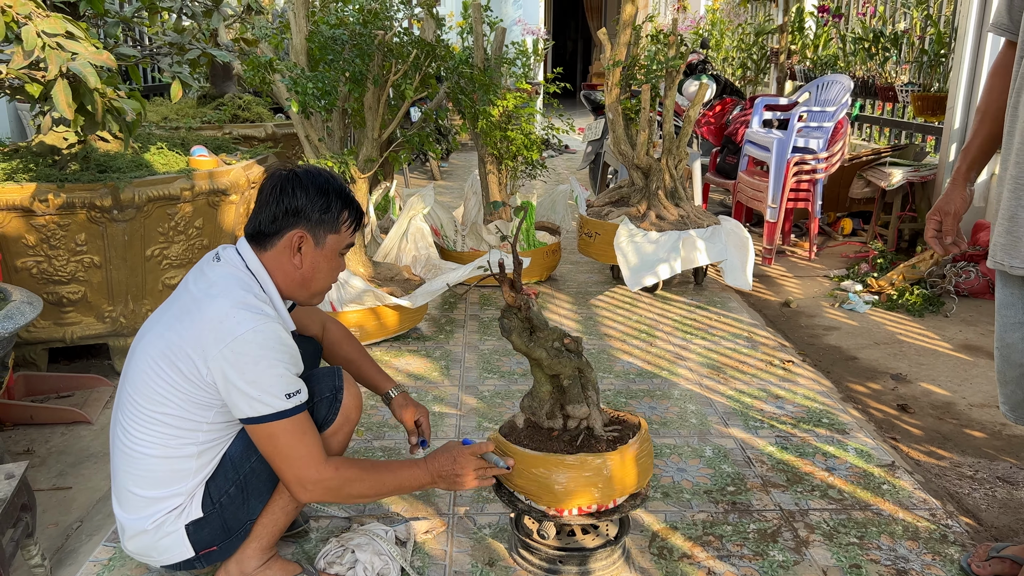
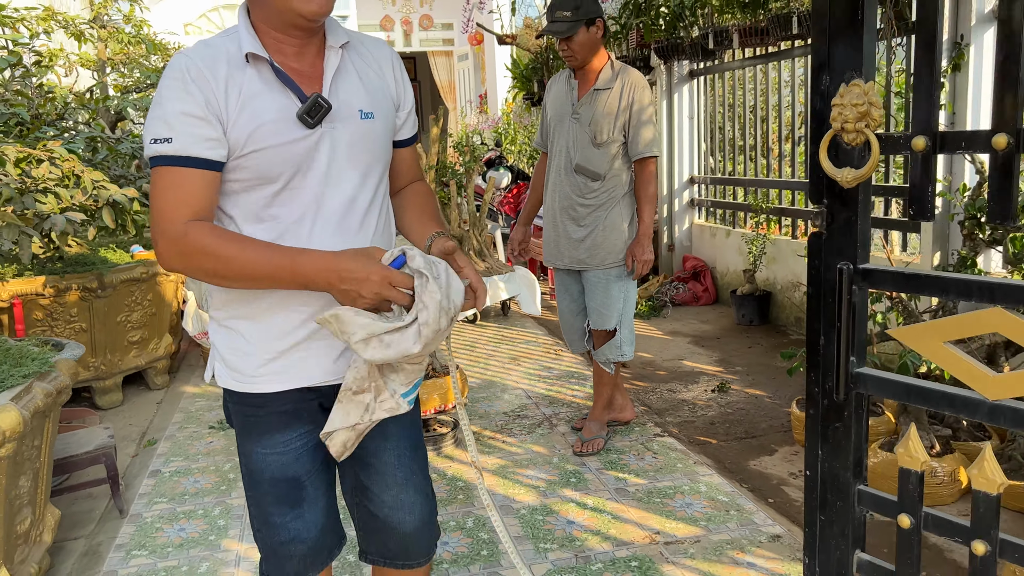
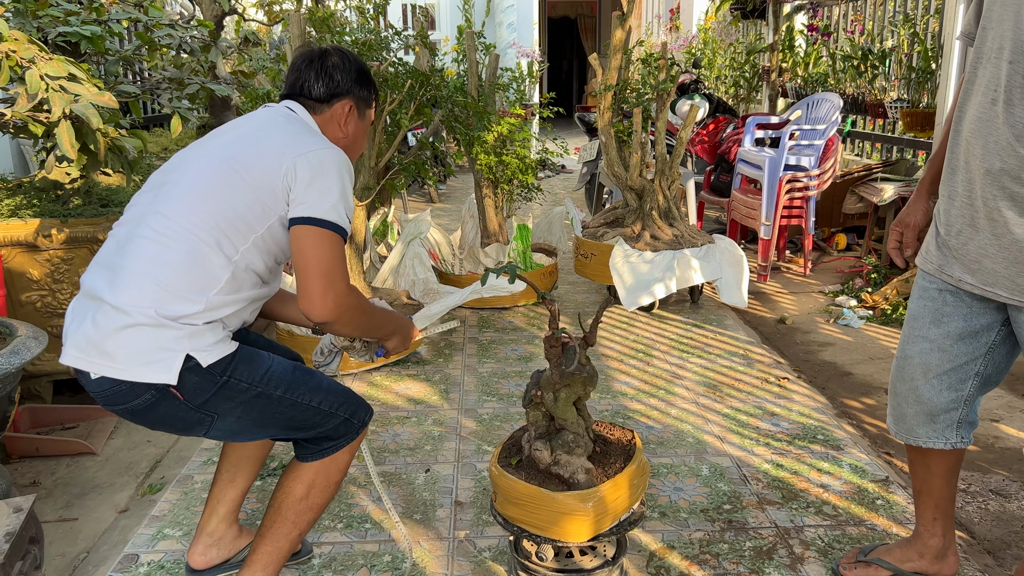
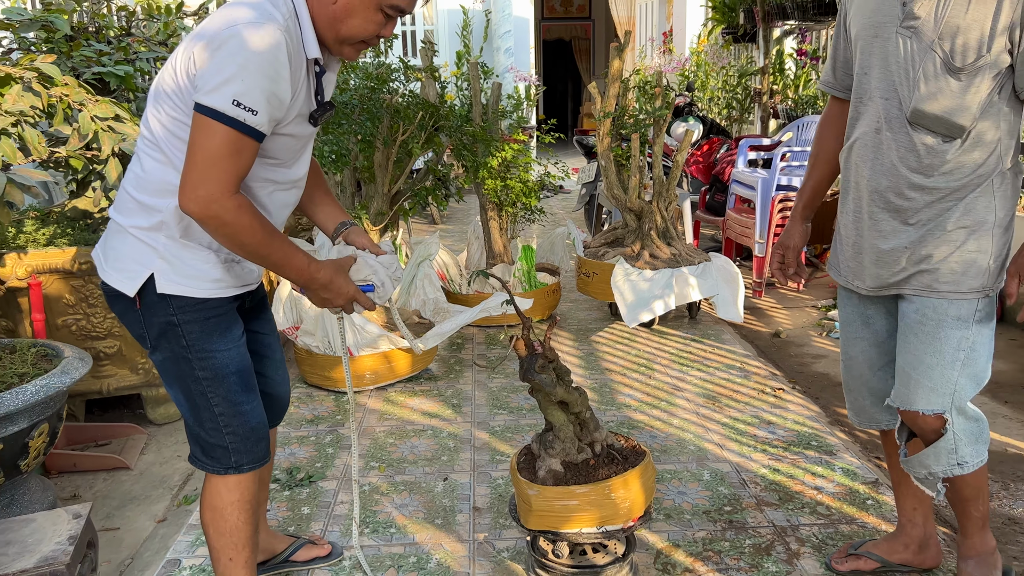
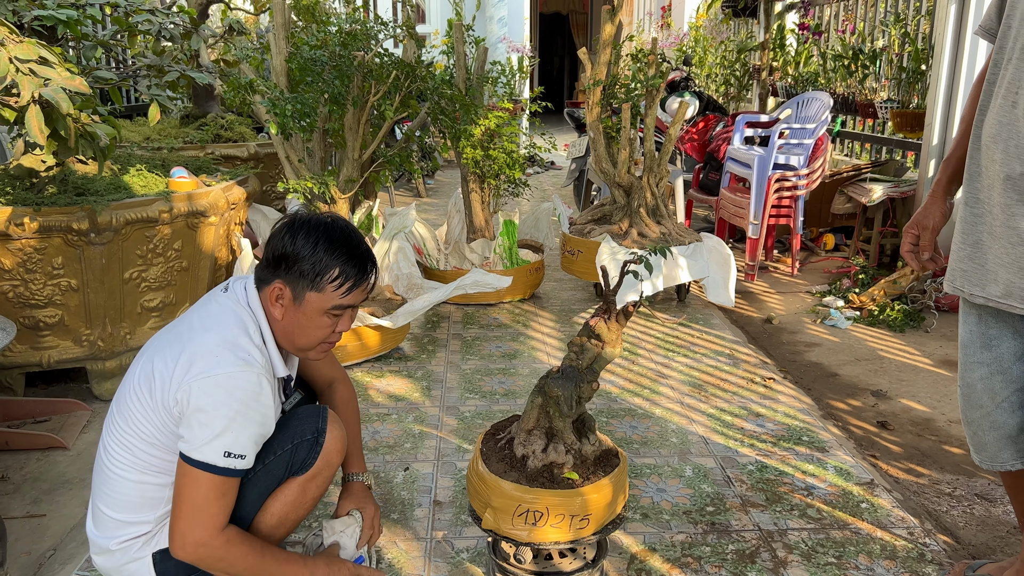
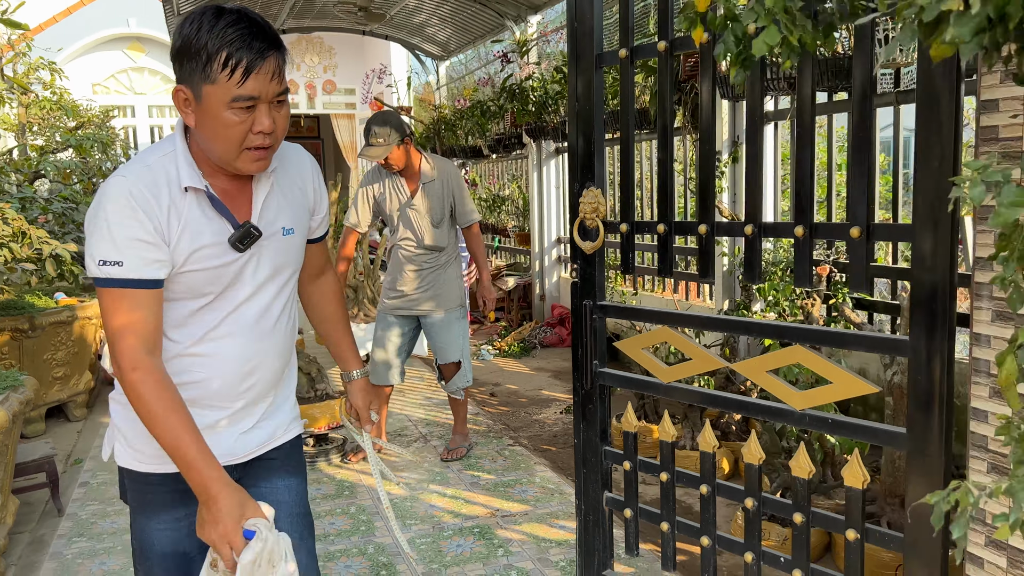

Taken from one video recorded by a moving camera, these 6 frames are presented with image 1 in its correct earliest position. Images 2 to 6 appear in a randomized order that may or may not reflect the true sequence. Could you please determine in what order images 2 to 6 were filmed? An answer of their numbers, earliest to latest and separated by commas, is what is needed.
5, 3, 4, 2, 6
